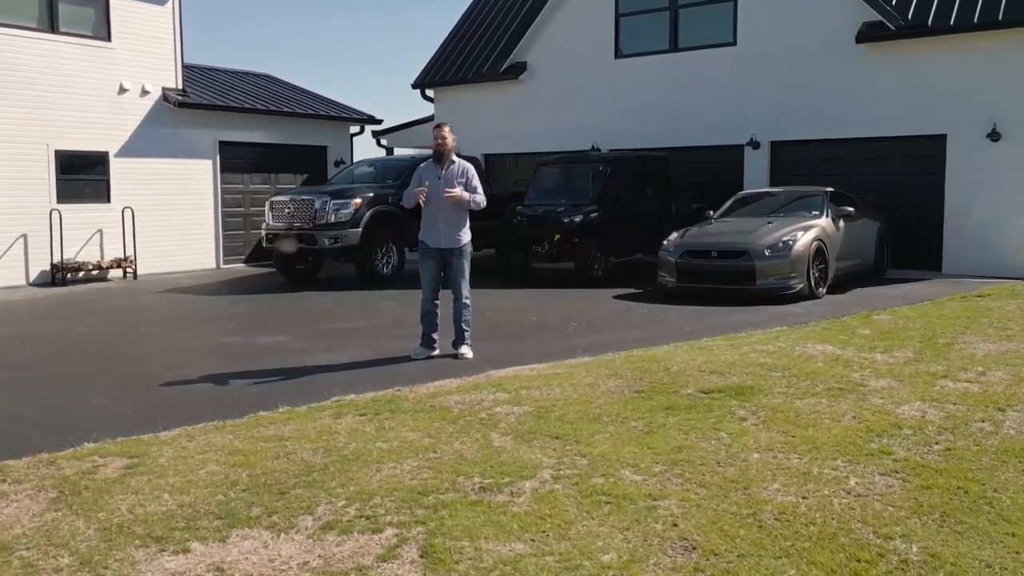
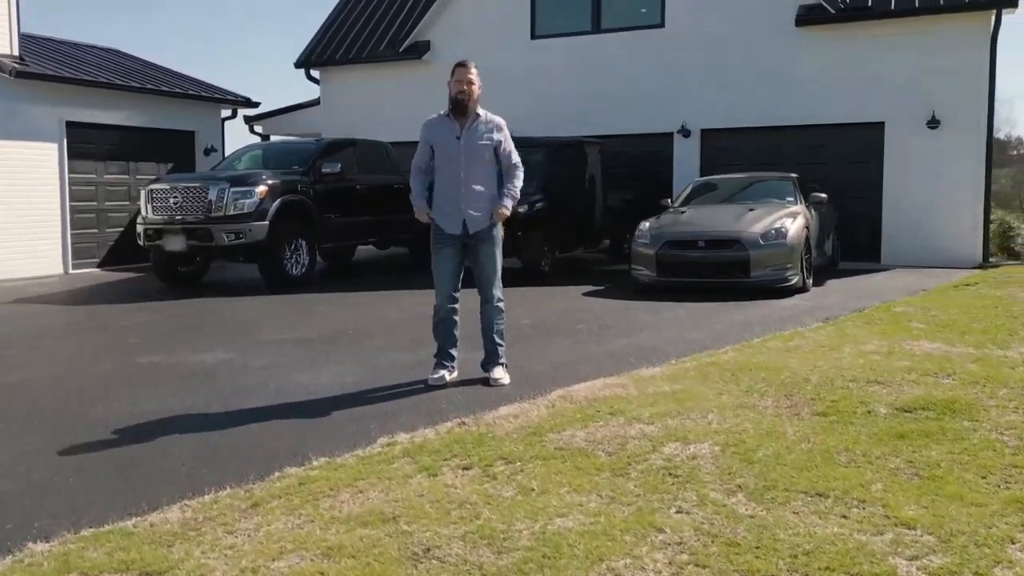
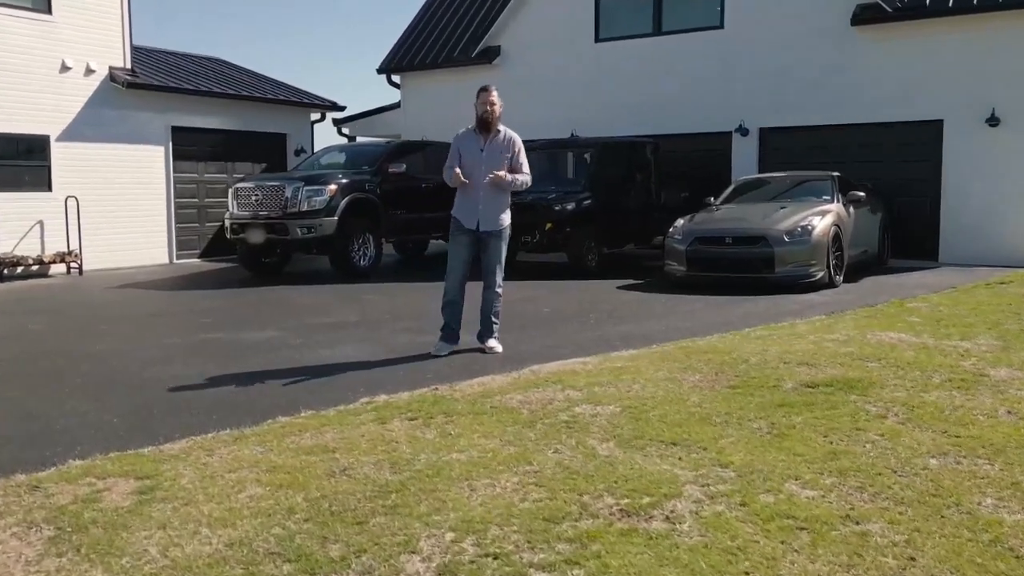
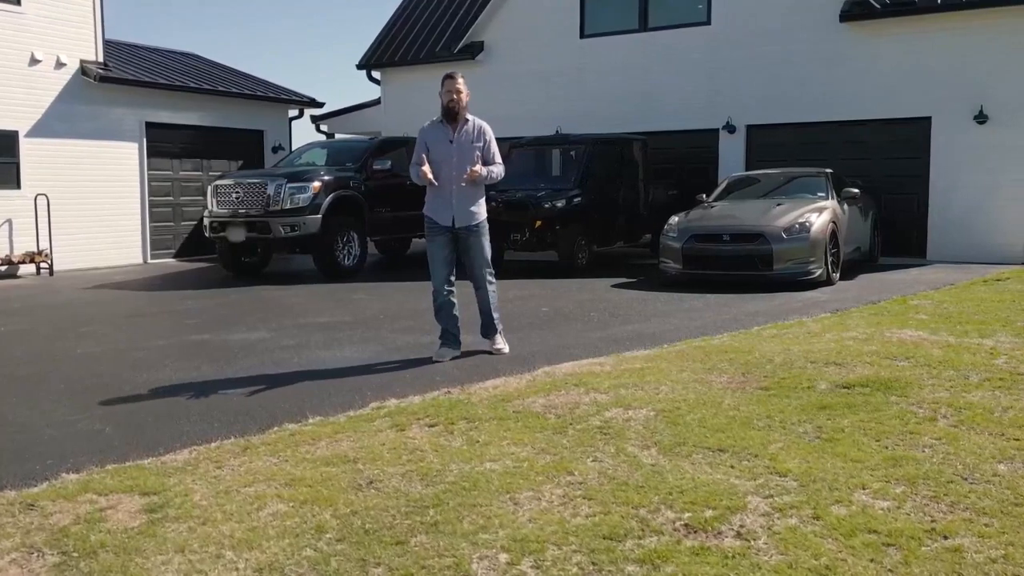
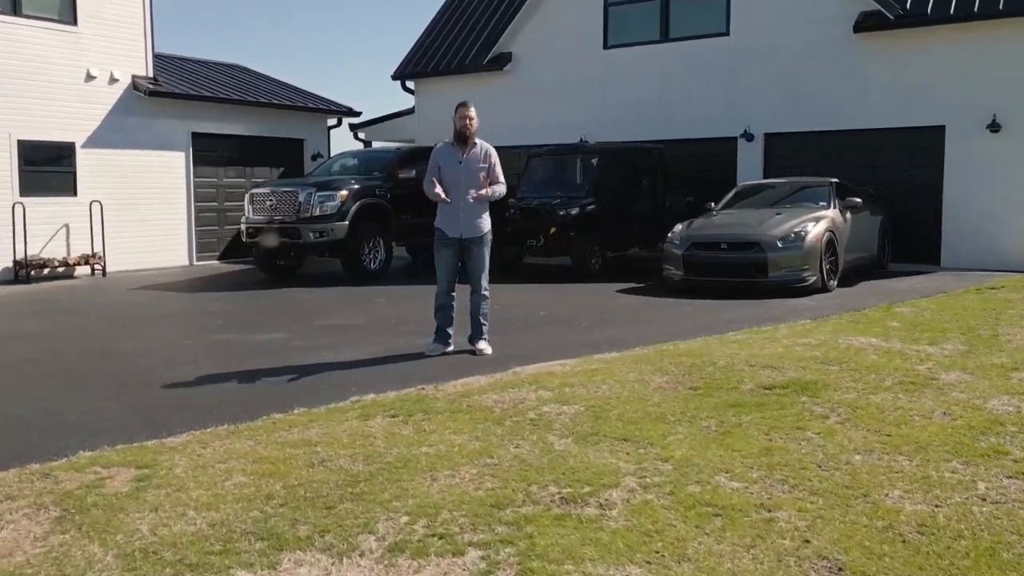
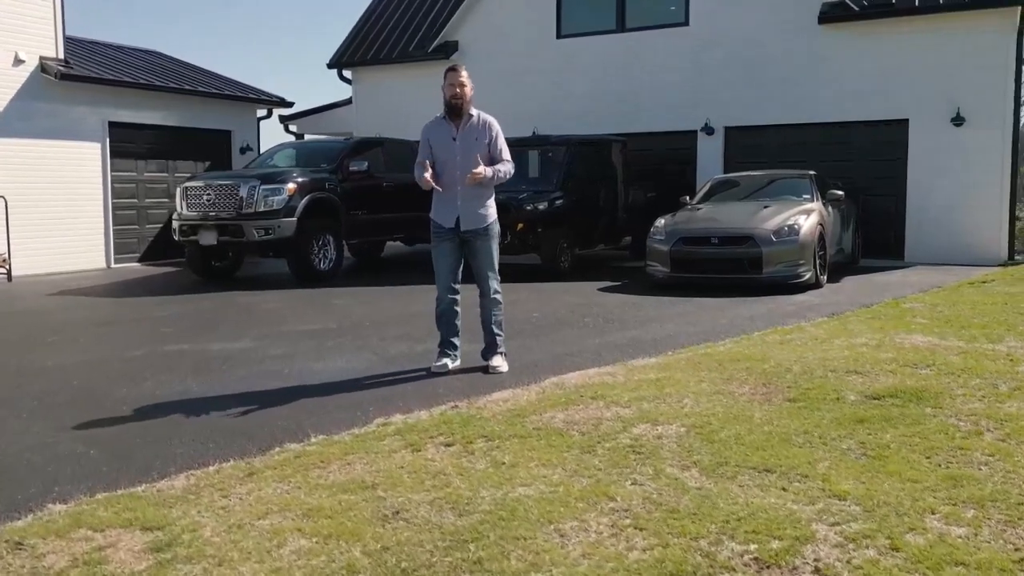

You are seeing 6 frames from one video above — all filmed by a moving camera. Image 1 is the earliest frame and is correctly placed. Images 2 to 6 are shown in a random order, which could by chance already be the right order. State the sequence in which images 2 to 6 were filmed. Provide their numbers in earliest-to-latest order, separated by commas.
5, 3, 4, 6, 2
